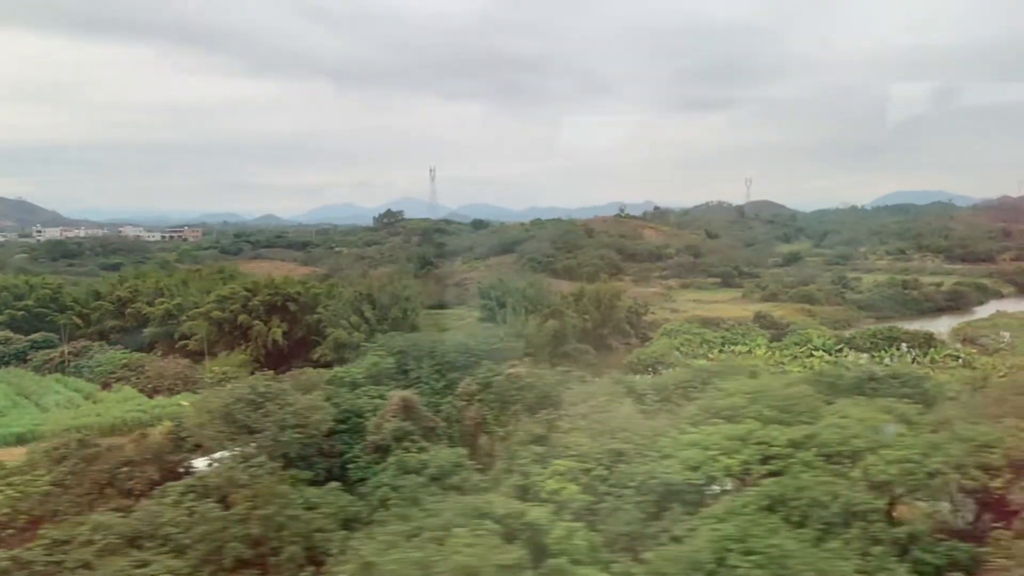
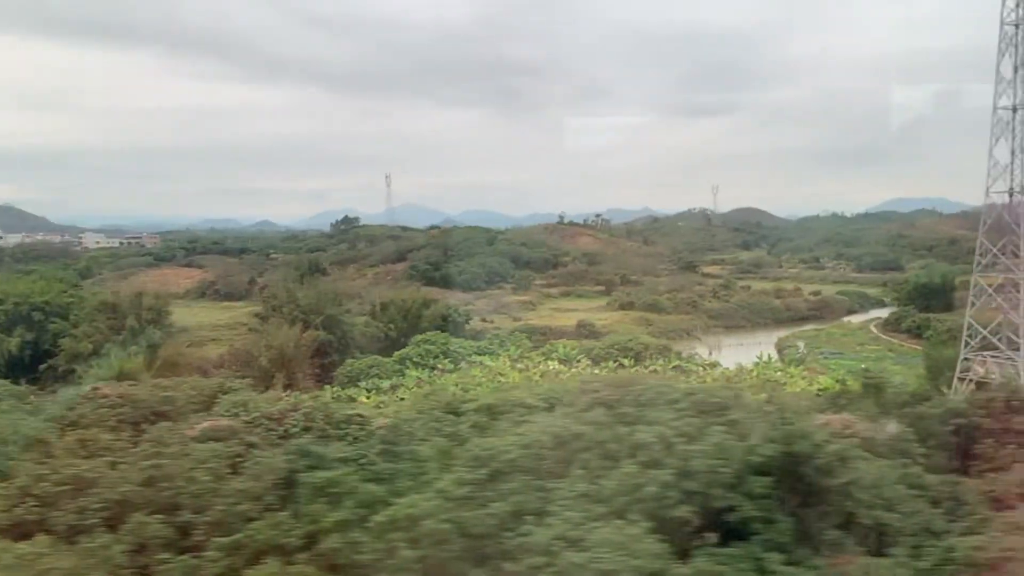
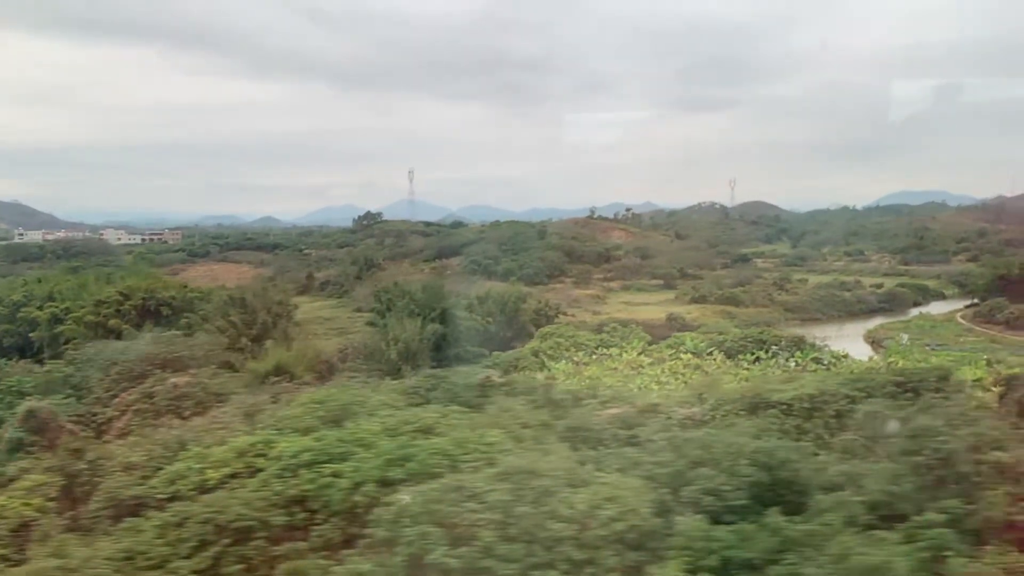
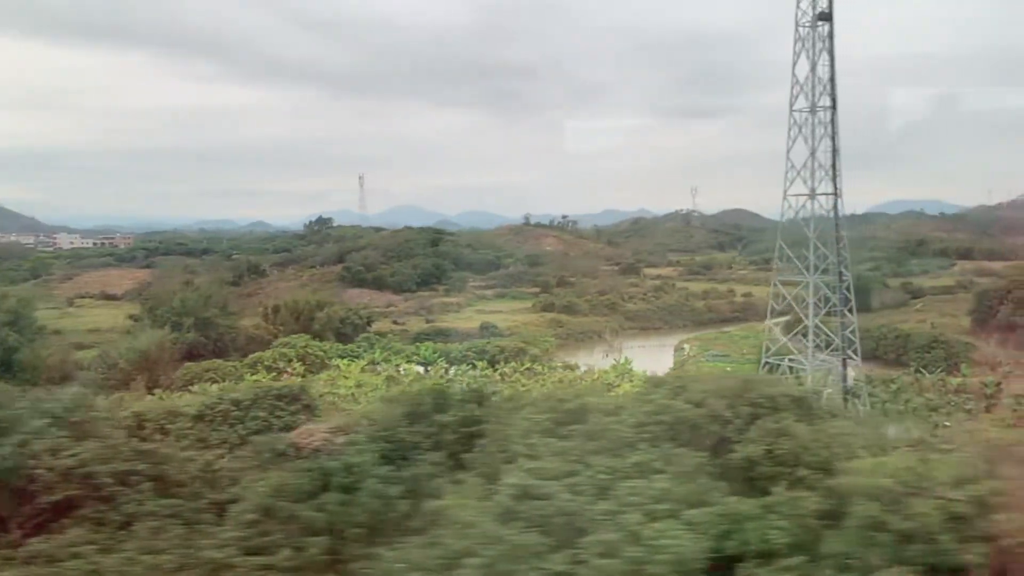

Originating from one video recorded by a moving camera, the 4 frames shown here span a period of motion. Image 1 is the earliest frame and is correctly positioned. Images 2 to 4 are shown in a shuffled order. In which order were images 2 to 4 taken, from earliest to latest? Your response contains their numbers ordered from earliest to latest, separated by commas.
3, 2, 4
